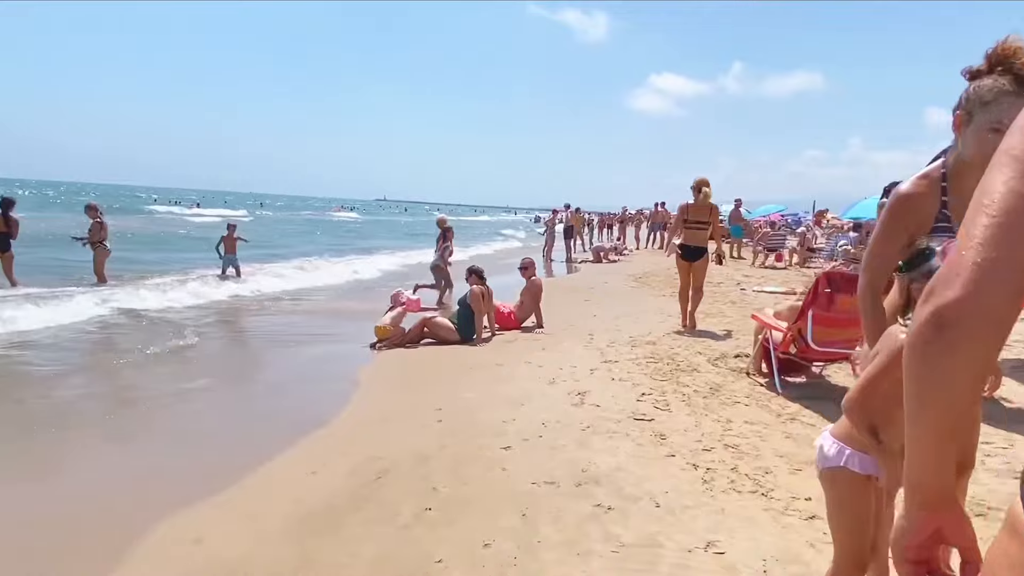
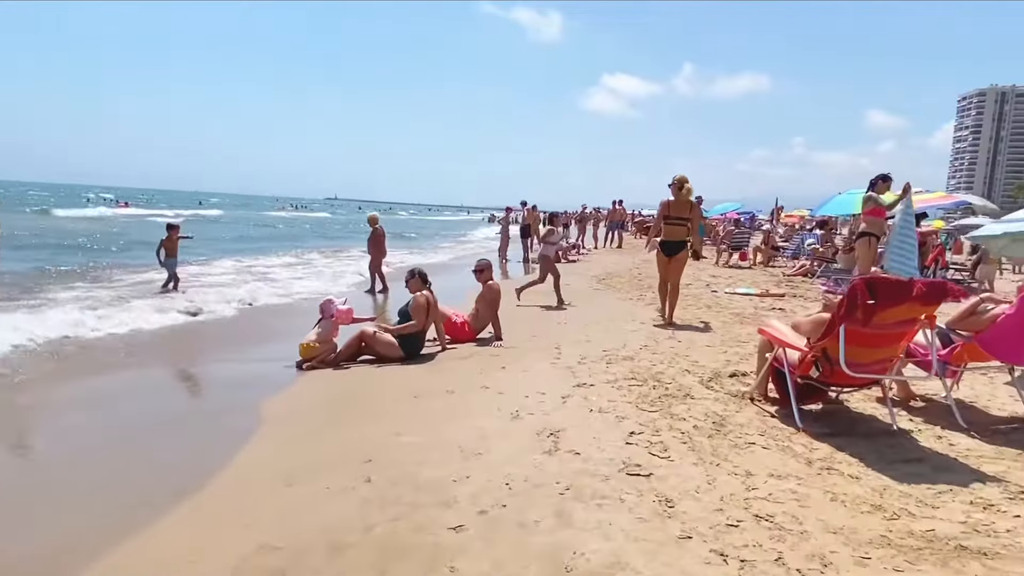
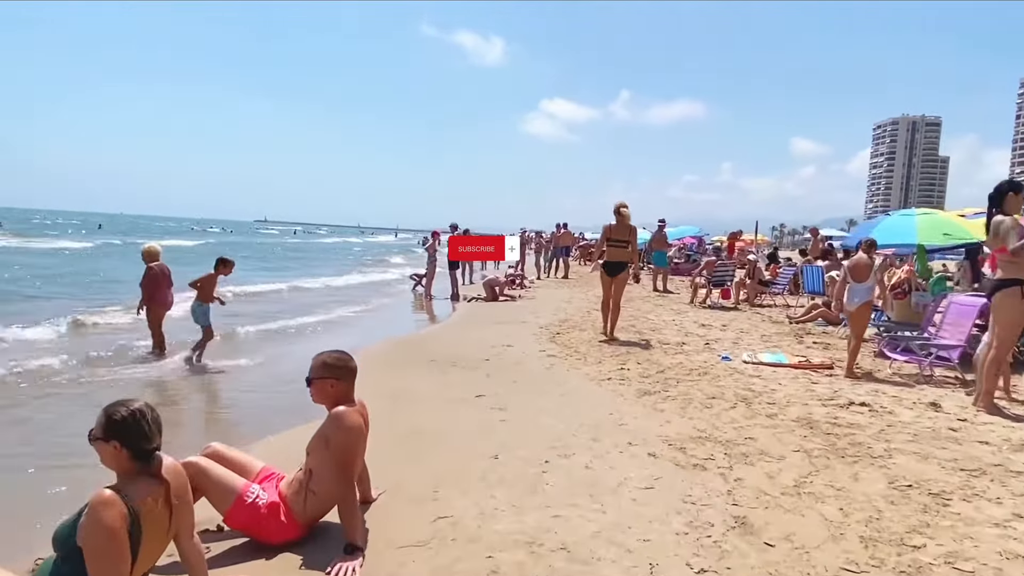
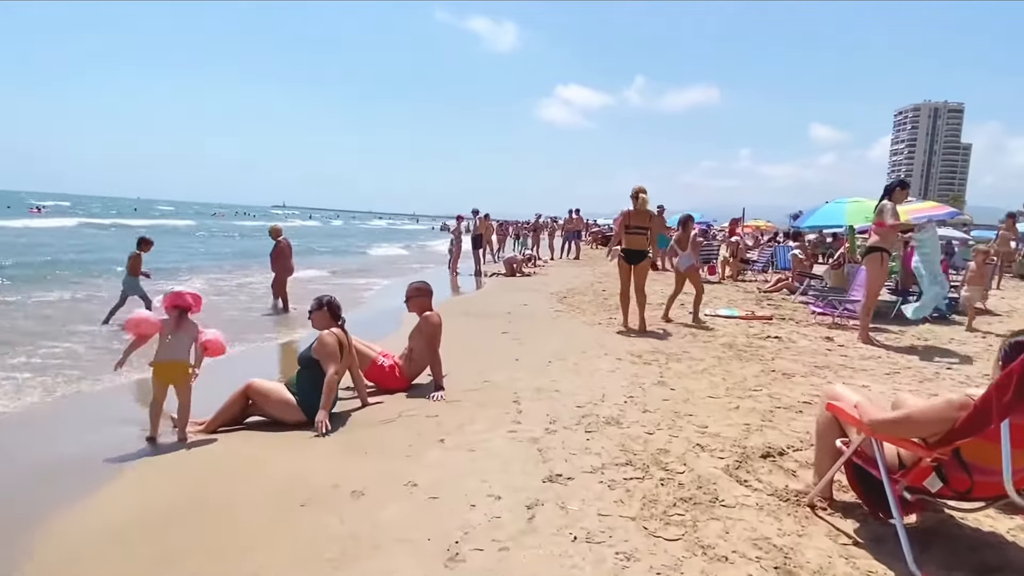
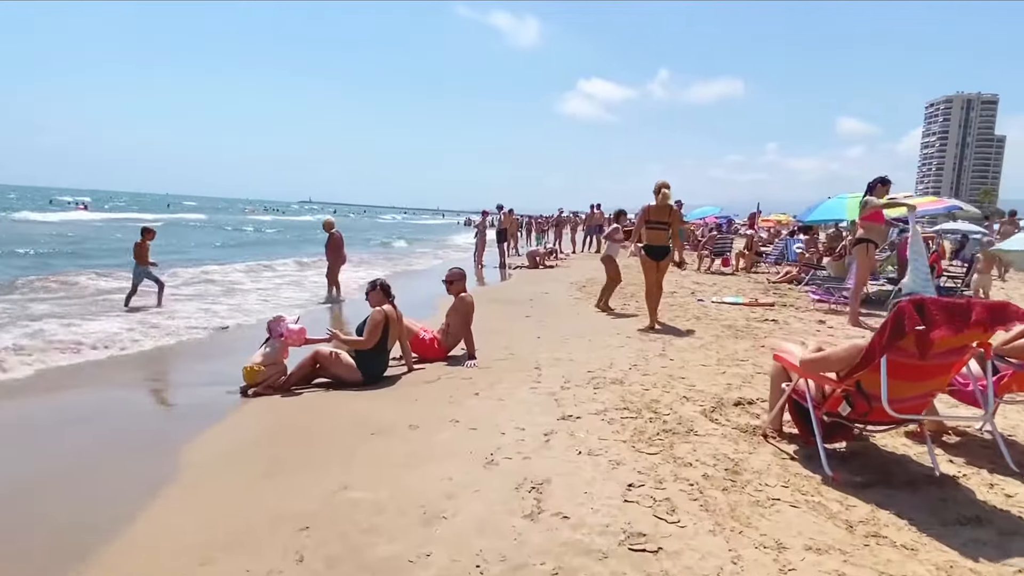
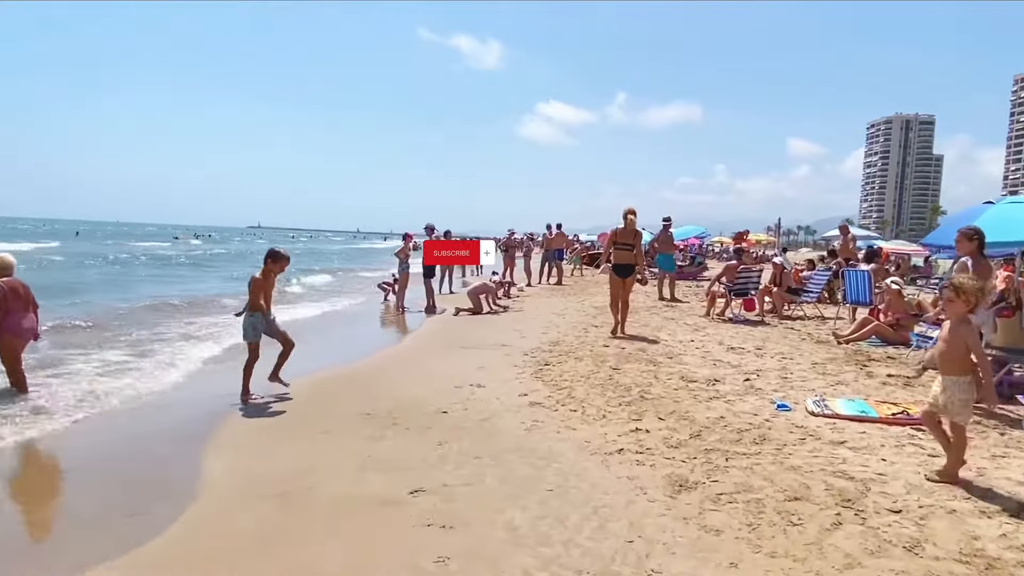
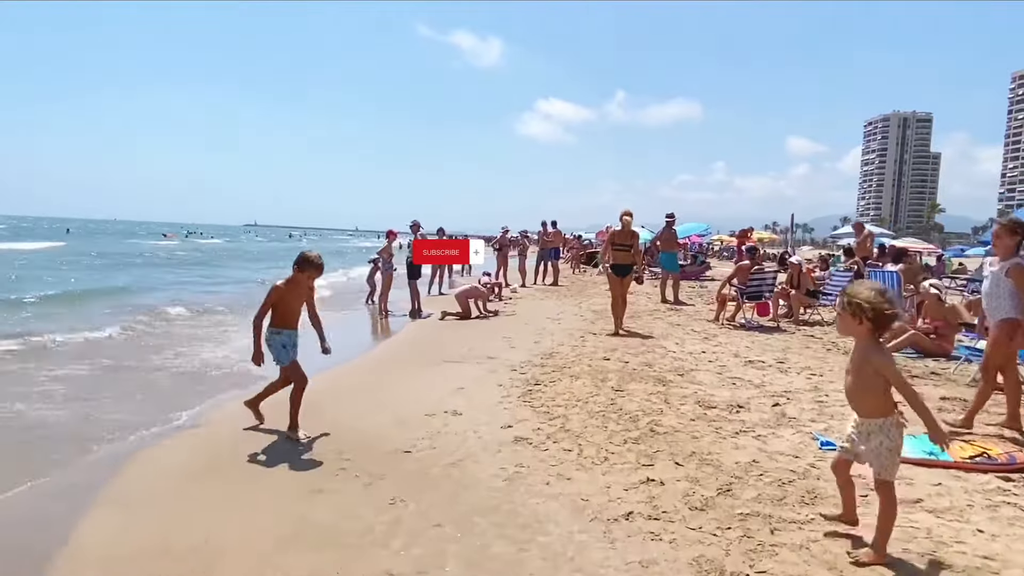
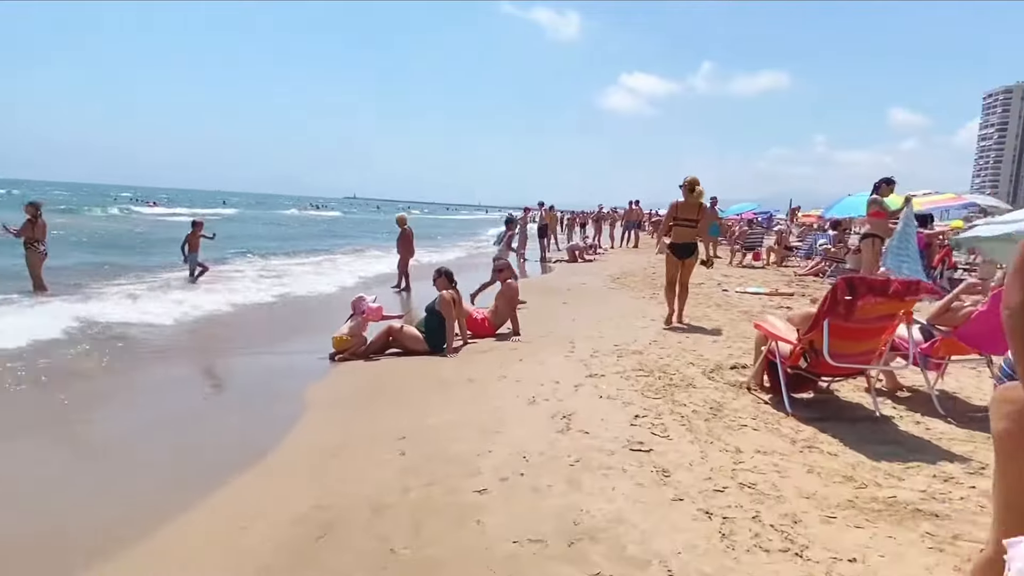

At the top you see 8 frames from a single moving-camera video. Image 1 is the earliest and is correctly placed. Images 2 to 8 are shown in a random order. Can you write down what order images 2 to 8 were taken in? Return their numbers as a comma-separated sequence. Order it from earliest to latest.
8, 2, 5, 4, 3, 6, 7
